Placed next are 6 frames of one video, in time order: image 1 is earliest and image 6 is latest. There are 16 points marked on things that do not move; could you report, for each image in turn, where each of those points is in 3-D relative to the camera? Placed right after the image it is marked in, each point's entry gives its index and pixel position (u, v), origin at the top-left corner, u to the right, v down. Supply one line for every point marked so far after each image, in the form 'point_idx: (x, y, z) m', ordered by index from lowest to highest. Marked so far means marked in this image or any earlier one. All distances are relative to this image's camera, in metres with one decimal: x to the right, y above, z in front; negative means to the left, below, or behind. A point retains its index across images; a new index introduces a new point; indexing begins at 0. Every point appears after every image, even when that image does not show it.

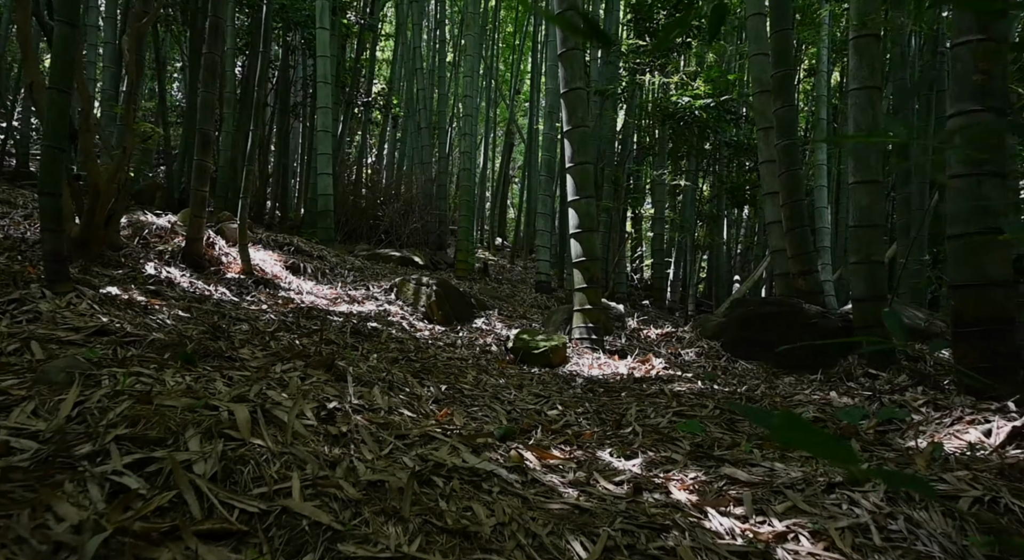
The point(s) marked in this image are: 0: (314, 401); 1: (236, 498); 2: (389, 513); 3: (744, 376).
0: (-0.3, -0.2, +1.3) m
1: (-0.3, -0.2, +0.9) m
2: (-0.1, -0.3, +0.9) m
3: (+0.8, -0.3, +2.7) m
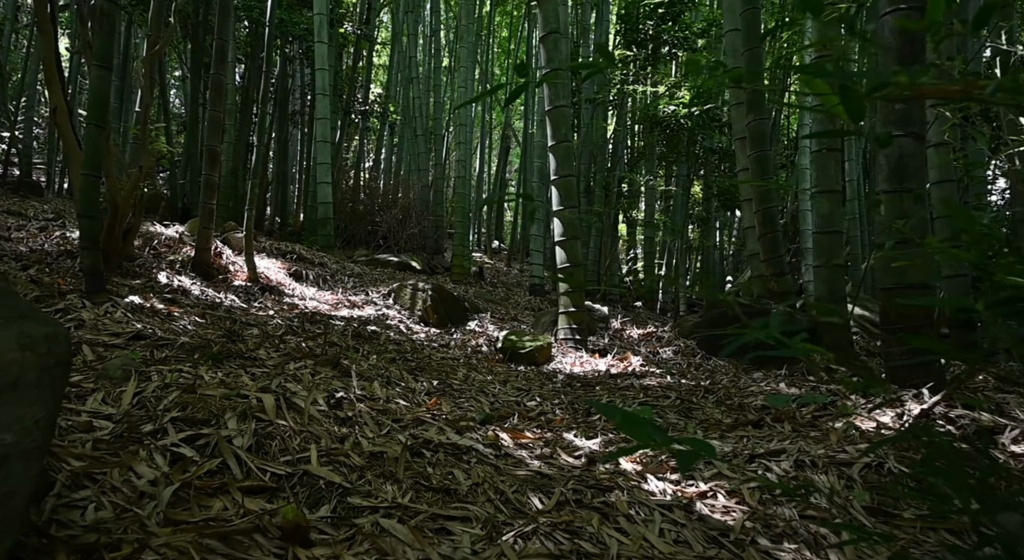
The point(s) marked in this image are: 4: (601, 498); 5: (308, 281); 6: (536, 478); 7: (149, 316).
0: (-0.4, -0.2, +1.5) m
1: (-0.4, -0.3, +1.2) m
2: (-0.2, -0.3, +1.2) m
3: (+0.7, -0.3, +2.9) m
4: (+0.1, -0.3, +1.2) m
5: (-1.3, 0.0, +5.0) m
6: (0.0, -0.3, +1.3) m
7: (-1.1, -0.1, +2.3) m
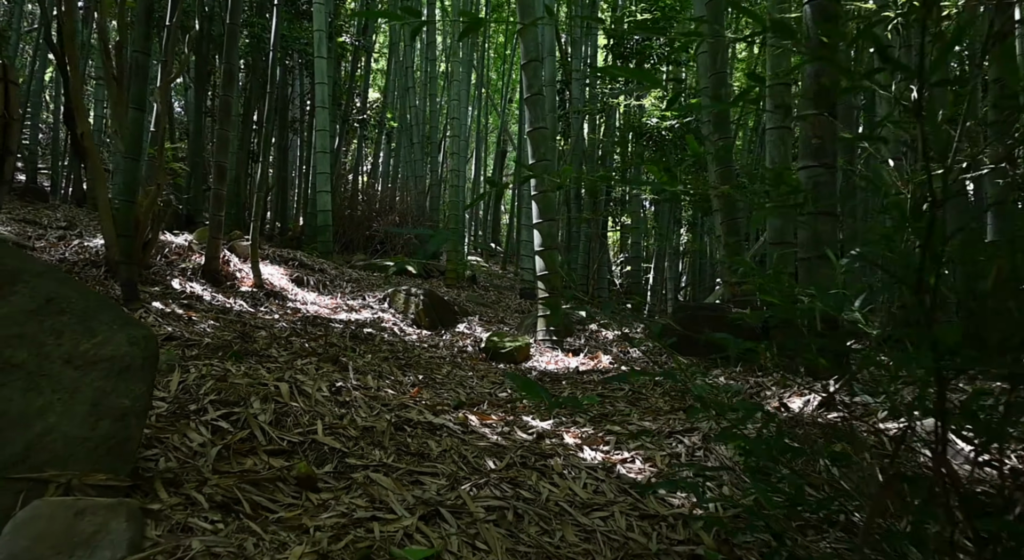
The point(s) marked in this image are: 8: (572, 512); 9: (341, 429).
0: (-0.4, -0.2, +1.9) m
1: (-0.4, -0.3, +1.5) m
2: (-0.3, -0.3, +1.6) m
3: (+0.6, -0.4, +3.3) m
4: (+0.1, -0.4, +1.6) m
5: (-1.3, 0.0, +5.3) m
6: (0.0, -0.3, +1.7) m
7: (-1.1, -0.1, +2.7) m
8: (+0.1, -0.4, +1.4) m
9: (-0.3, -0.3, +1.6) m
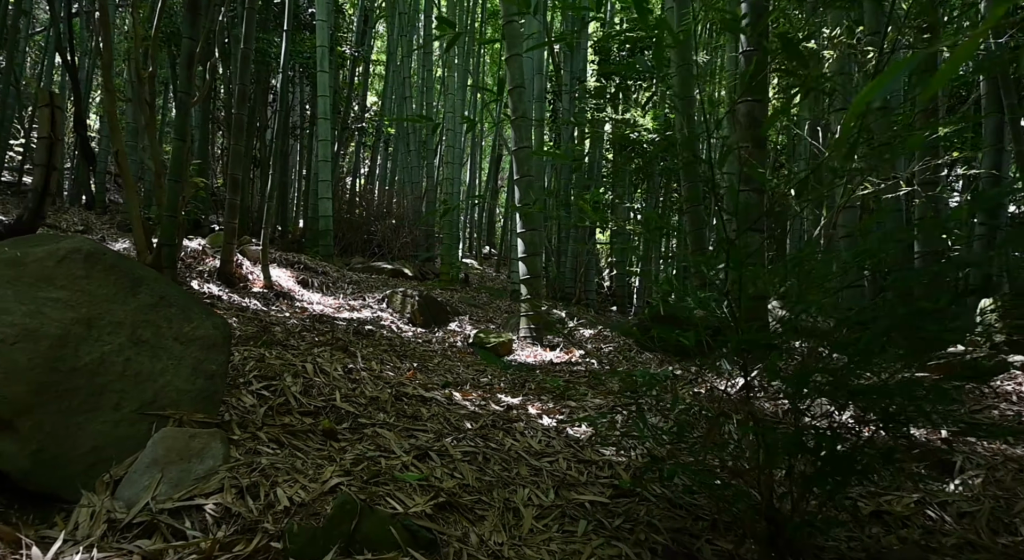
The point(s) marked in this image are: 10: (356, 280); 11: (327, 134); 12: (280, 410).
0: (-0.5, -0.2, +2.4) m
1: (-0.5, -0.3, +2.0) m
2: (-0.3, -0.3, +2.0) m
3: (+0.6, -0.4, +3.8) m
4: (0.0, -0.4, +2.1) m
5: (-1.4, -0.1, +5.8) m
6: (-0.1, -0.4, +2.1) m
7: (-1.2, -0.1, +3.2) m
8: (0.0, -0.4, +1.9) m
9: (-0.4, -0.3, +2.1) m
10: (-1.3, 0.0, +6.5) m
11: (-1.7, +1.3, +7.1) m
12: (-0.5, -0.3, +1.9) m
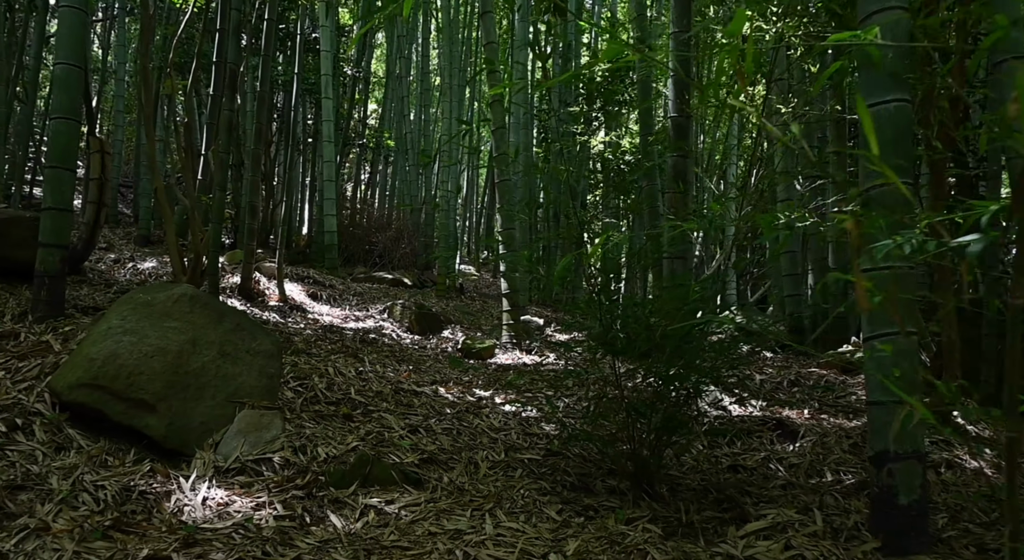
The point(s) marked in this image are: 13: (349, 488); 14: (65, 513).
0: (-0.6, -0.3, +3.1) m
1: (-0.6, -0.4, +2.7) m
2: (-0.4, -0.4, +2.8) m
3: (+0.5, -0.5, +4.5) m
4: (-0.1, -0.5, +2.8) m
5: (-1.5, -0.2, +6.5) m
6: (-0.2, -0.4, +2.9) m
7: (-1.3, -0.2, +3.9) m
8: (-0.1, -0.5, +2.6) m
9: (-0.5, -0.4, +2.8) m
10: (-1.4, -0.1, +7.3) m
11: (-1.8, +1.2, +7.9) m
12: (-0.7, -0.4, +2.6) m
13: (-0.4, -0.5, +2.0) m
14: (-0.9, -0.5, +1.6) m
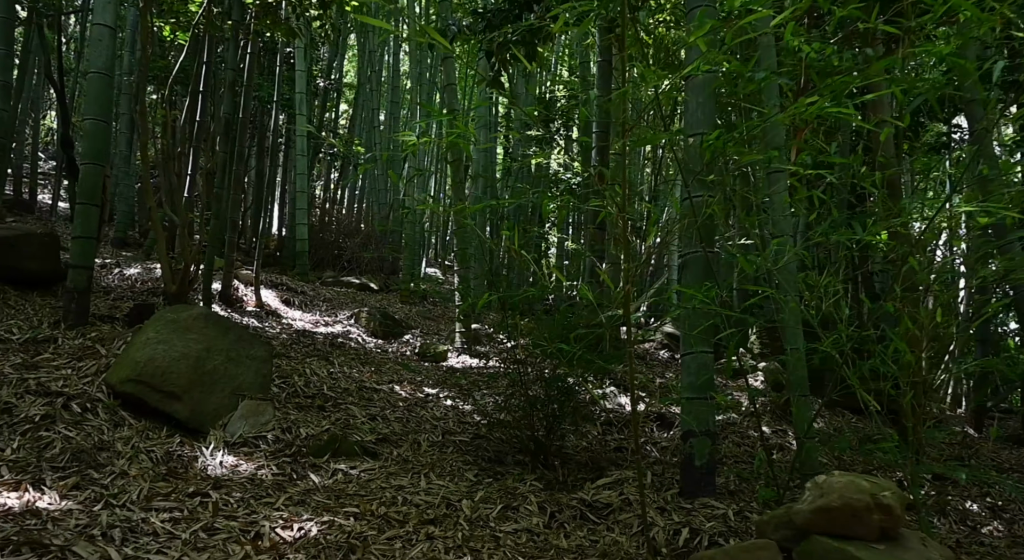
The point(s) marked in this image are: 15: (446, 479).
0: (-0.9, -0.4, +3.8) m
1: (-0.9, -0.5, +3.5) m
2: (-0.7, -0.5, +3.5) m
3: (+0.1, -0.6, +5.3) m
4: (-0.4, -0.6, +3.6) m
5: (-2.0, -0.2, +7.2) m
6: (-0.5, -0.5, +3.6) m
7: (-1.6, -0.3, +4.6) m
8: (-0.3, -0.6, +3.3) m
9: (-0.8, -0.5, +3.6) m
10: (-1.8, -0.2, +8.0) m
11: (-2.2, +1.1, +8.6) m
12: (-0.9, -0.5, +3.4) m
13: (-0.6, -0.6, +2.7) m
14: (-1.1, -0.5, +2.3) m
15: (-0.2, -0.7, +2.6) m
